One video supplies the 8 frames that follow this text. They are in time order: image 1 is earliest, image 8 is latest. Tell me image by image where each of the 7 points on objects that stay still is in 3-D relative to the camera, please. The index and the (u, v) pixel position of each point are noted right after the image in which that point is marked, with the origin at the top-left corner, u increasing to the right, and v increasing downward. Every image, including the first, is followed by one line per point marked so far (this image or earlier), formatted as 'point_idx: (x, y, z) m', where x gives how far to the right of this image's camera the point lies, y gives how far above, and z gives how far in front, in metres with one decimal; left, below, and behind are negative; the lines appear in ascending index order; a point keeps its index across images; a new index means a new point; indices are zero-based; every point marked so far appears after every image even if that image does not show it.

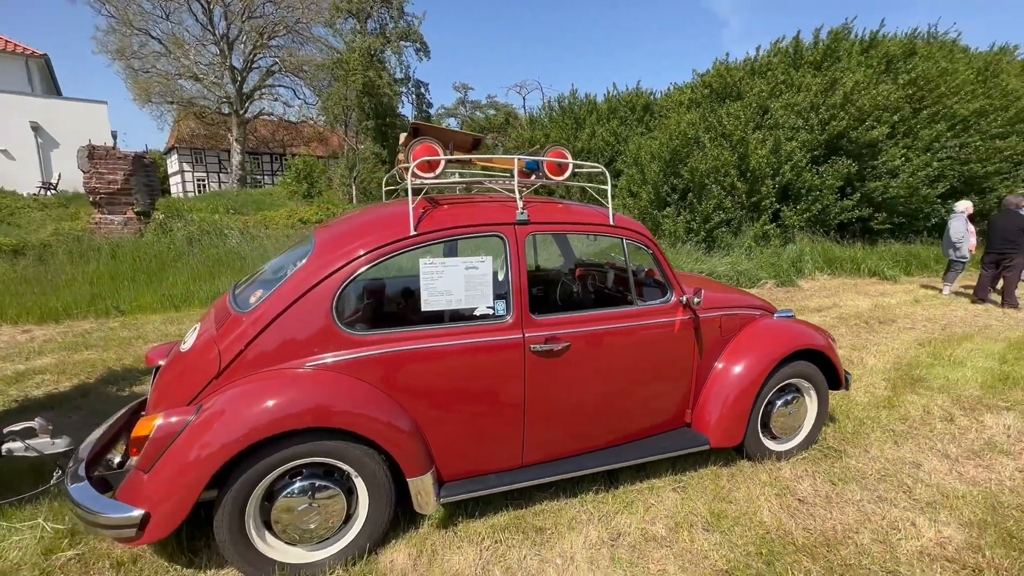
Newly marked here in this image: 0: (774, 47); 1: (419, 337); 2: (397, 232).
0: (+9.3, +8.7, +16.6) m
1: (-0.5, -0.3, +2.5) m
2: (-0.6, +0.3, +2.5) m
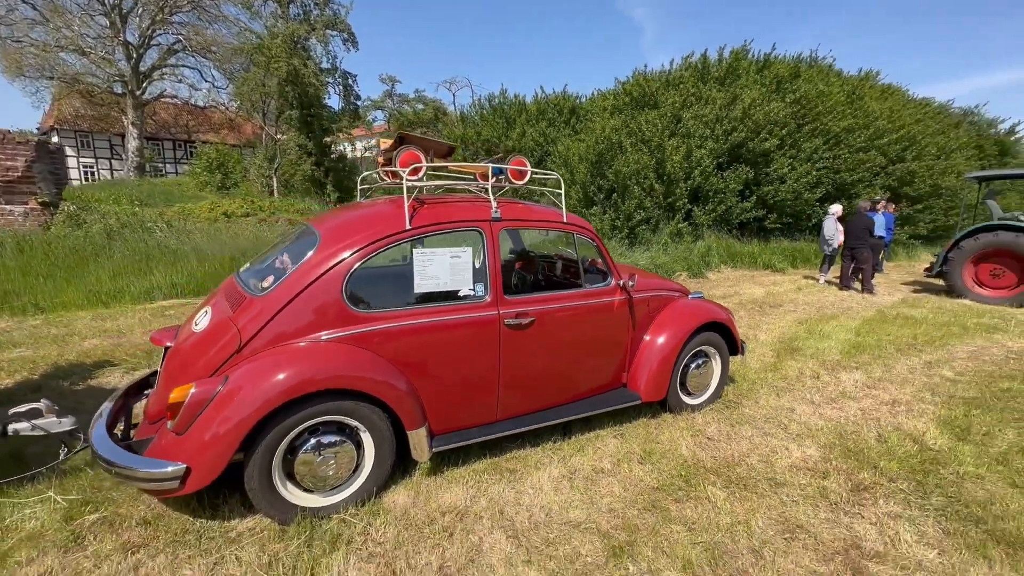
0: (+6.8, +9.0, +18.4) m
1: (-0.6, -0.2, +3.0) m
2: (-0.7, +0.4, +3.0) m
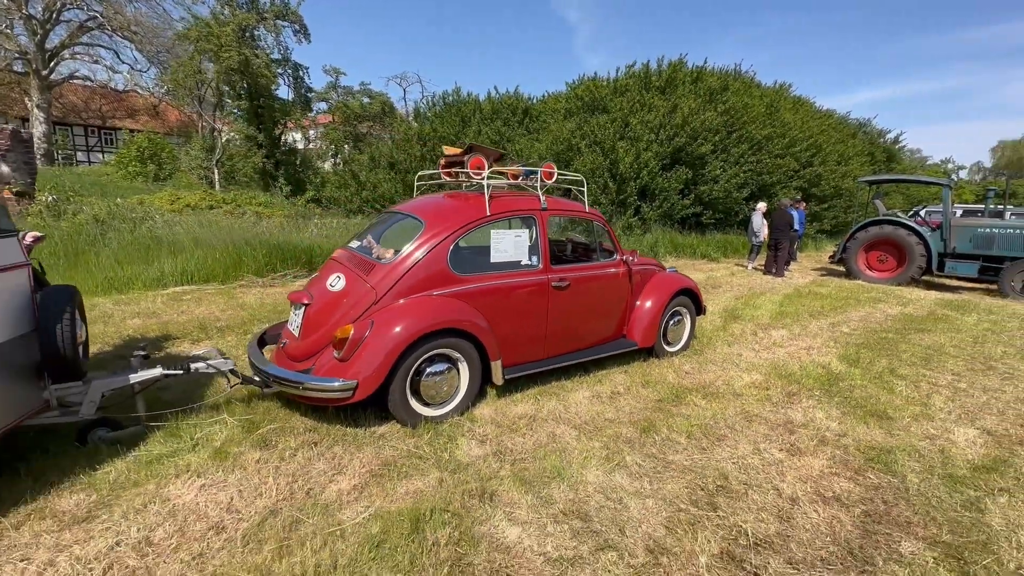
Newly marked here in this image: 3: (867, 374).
0: (+5.1, +9.4, +20.2) m
1: (-0.2, +0.1, +4.1) m
2: (-0.3, +0.6, +4.1) m
3: (+3.9, -0.9, +5.1) m
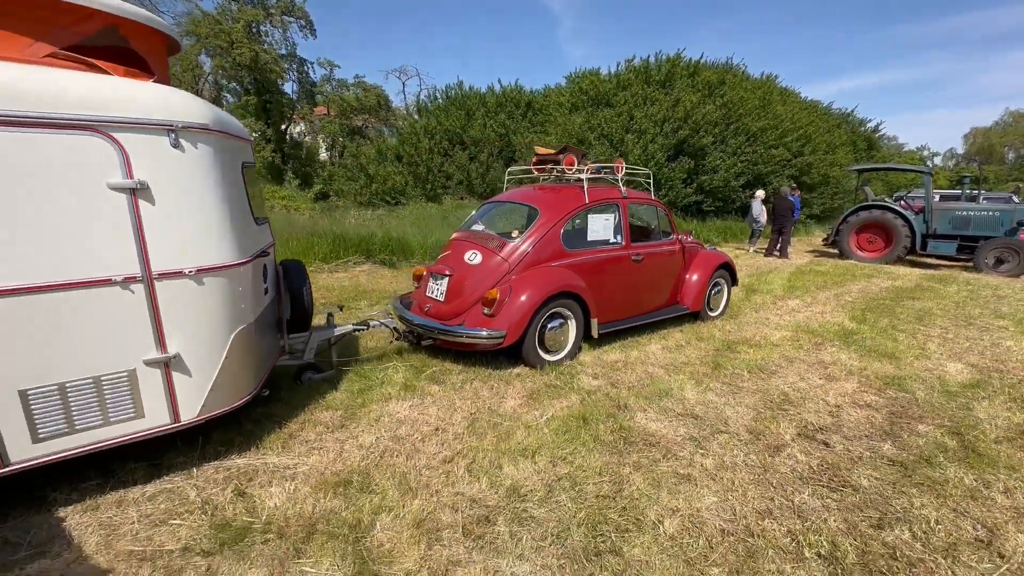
0: (+5.5, +10.1, +21.2) m
1: (+0.9, +0.4, +5.1) m
2: (+0.7, +0.9, +5.1) m
3: (+4.9, -0.6, +6.3) m
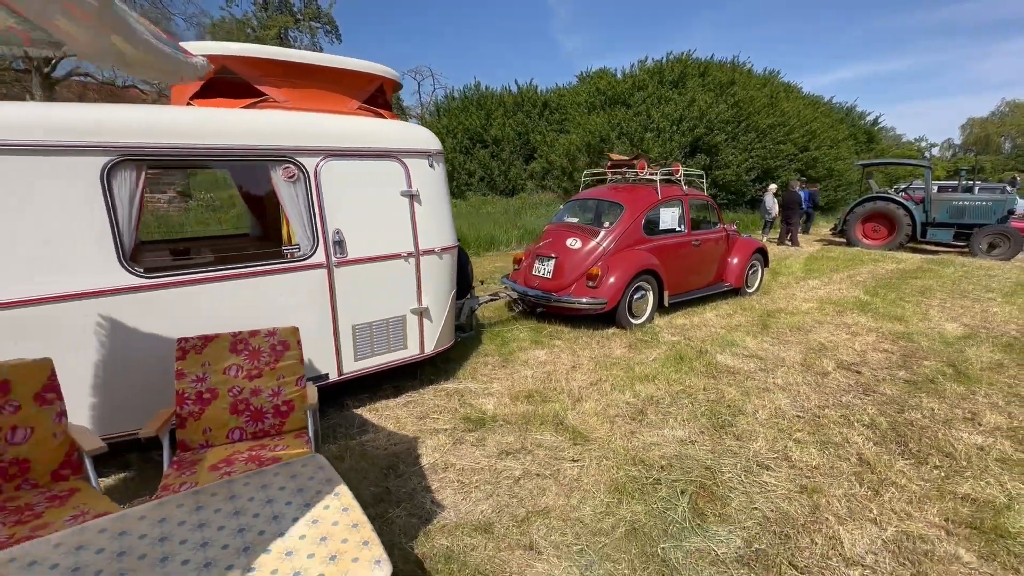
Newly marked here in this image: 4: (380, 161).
0: (+6.5, +10.6, +22.4) m
1: (+2.1, +0.7, +6.4) m
2: (+1.9, +1.2, +6.4) m
3: (+6.1, -0.2, +7.7) m
4: (-1.0, +1.0, +3.6) m
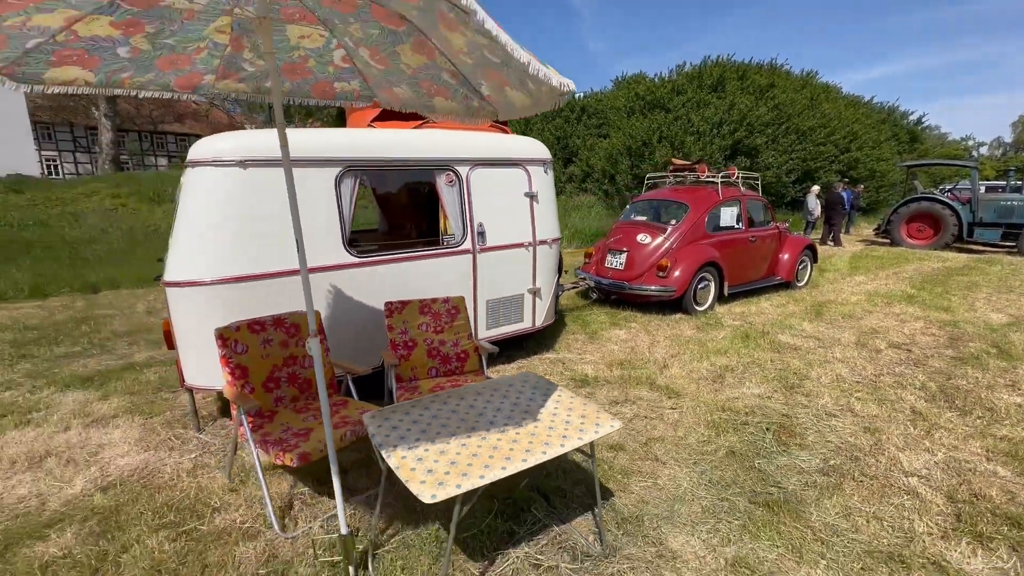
0: (+8.6, +10.6, +23.0) m
1: (+3.2, +0.8, +7.1) m
2: (+3.1, +1.4, +7.1) m
3: (+7.3, -0.1, +8.2) m
4: (0.0, +1.2, +4.5) m
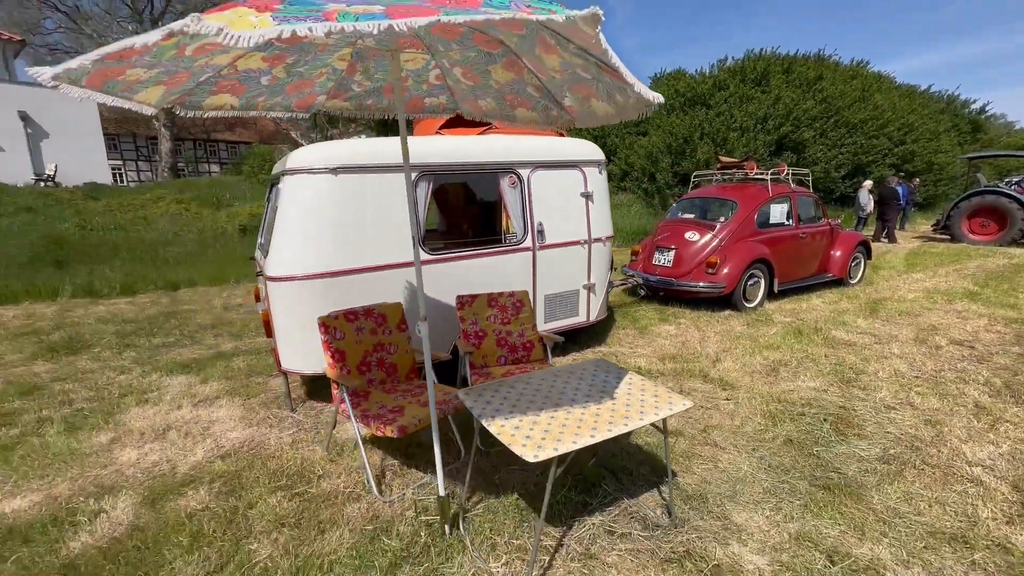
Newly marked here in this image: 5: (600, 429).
0: (+10.5, +10.7, +22.5) m
1: (+4.0, +0.8, +7.1) m
2: (+3.8, +1.4, +7.2) m
3: (+8.2, -0.1, +7.9) m
4: (+0.6, +1.2, +4.8) m
5: (+0.4, -0.7, +2.2) m
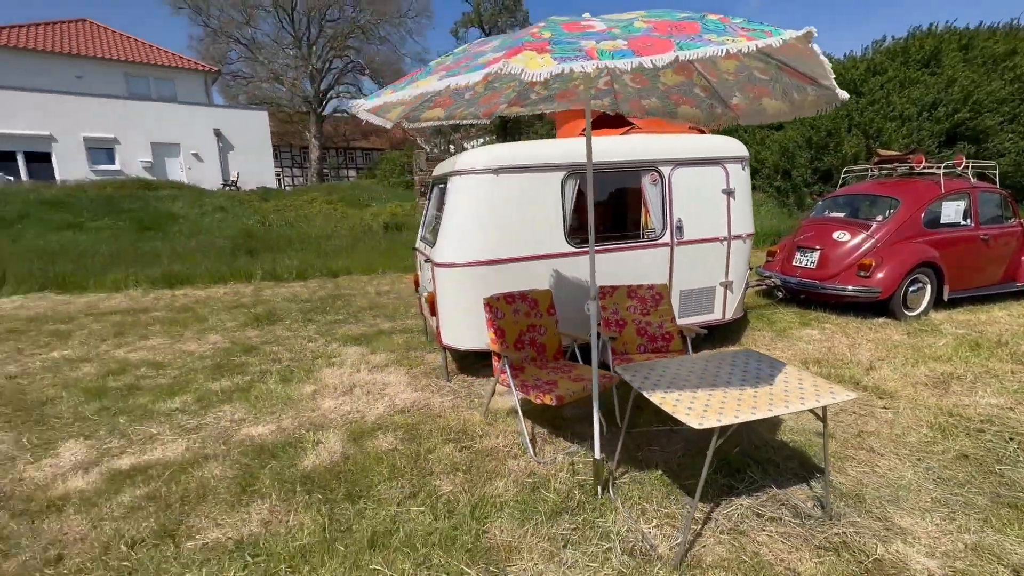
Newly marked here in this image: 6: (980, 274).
0: (+16.0, +10.2, +19.9) m
1: (+5.9, +0.7, +6.4) m
2: (+5.8, +1.3, +6.4) m
3: (+10.1, -0.3, +6.1) m
4: (+2.0, +1.2, +4.8) m
5: (+1.2, -0.6, +2.3) m
6: (+6.7, +0.2, +6.7) m
